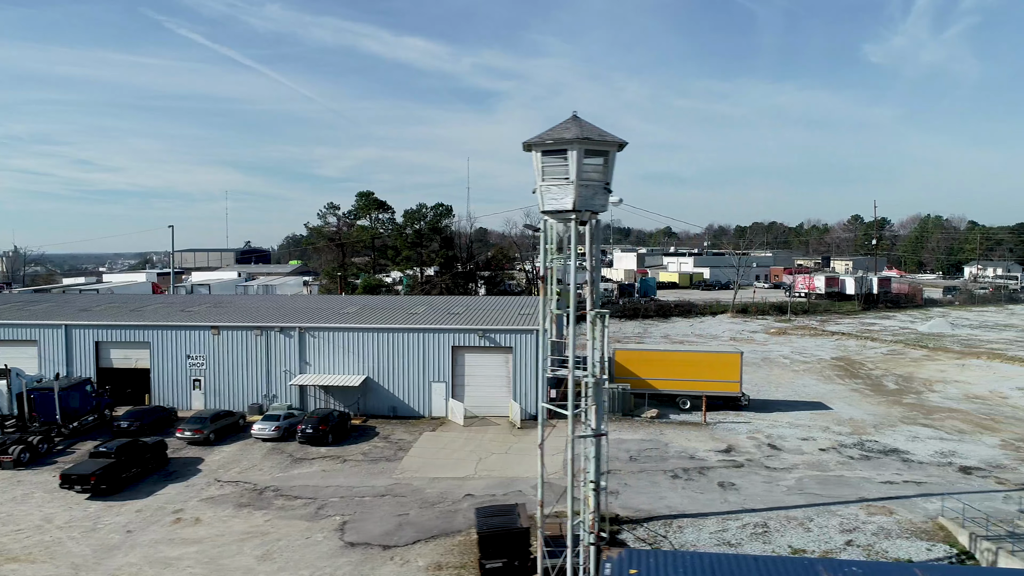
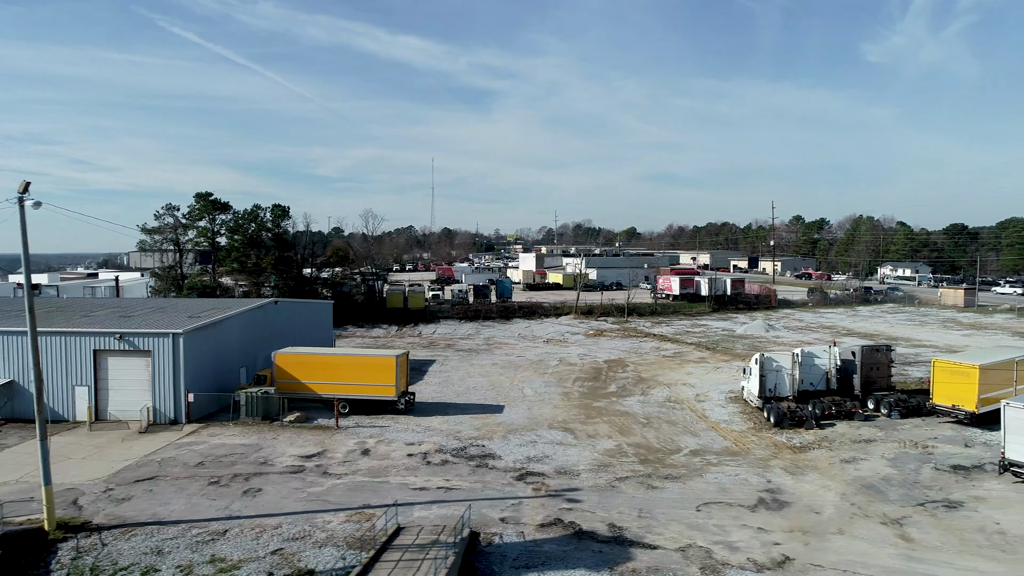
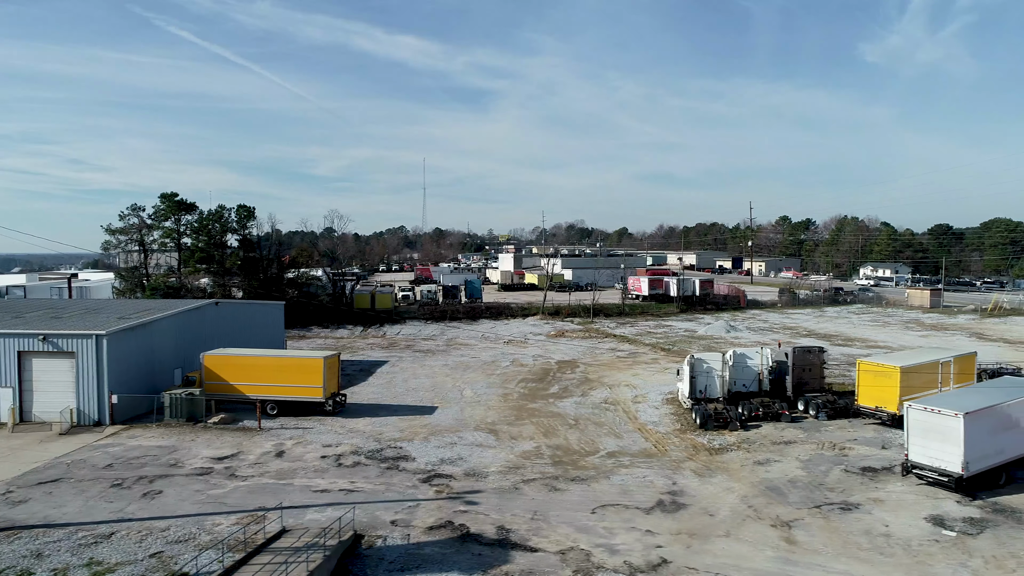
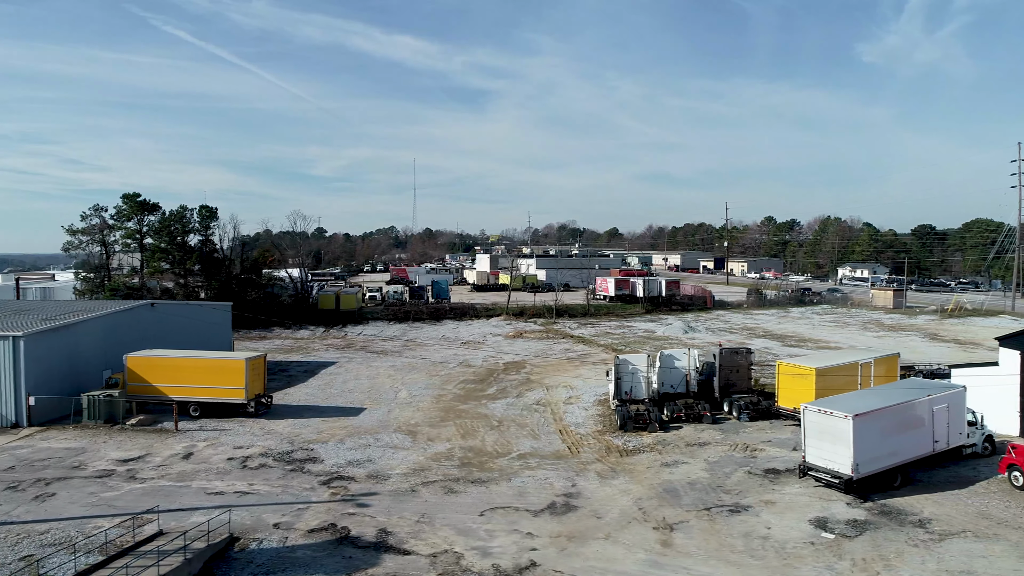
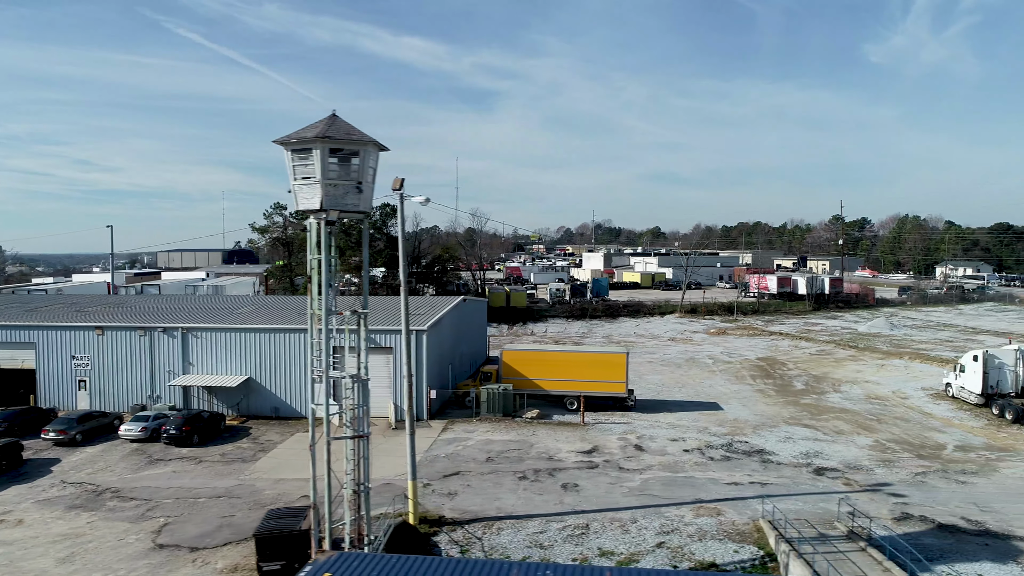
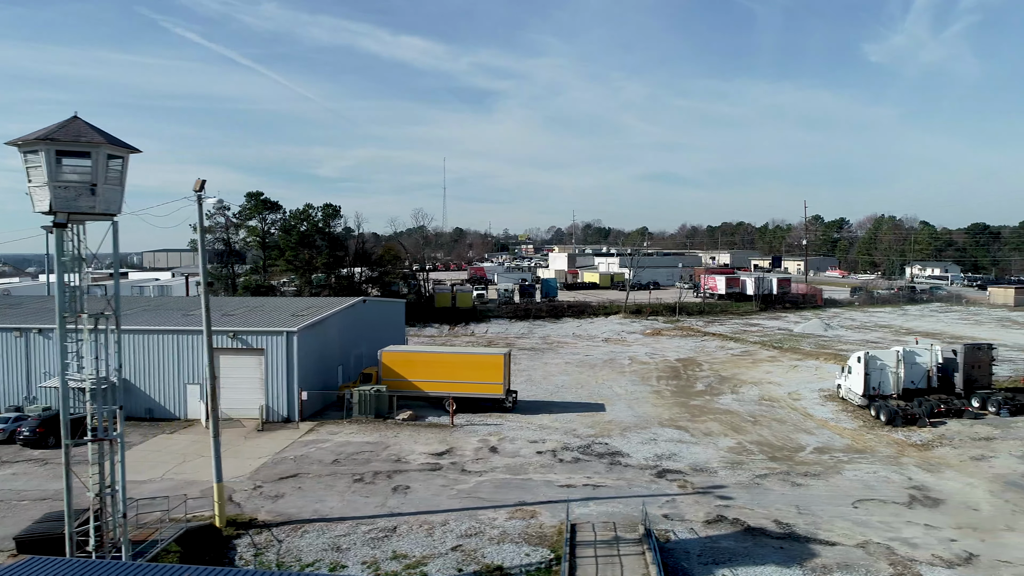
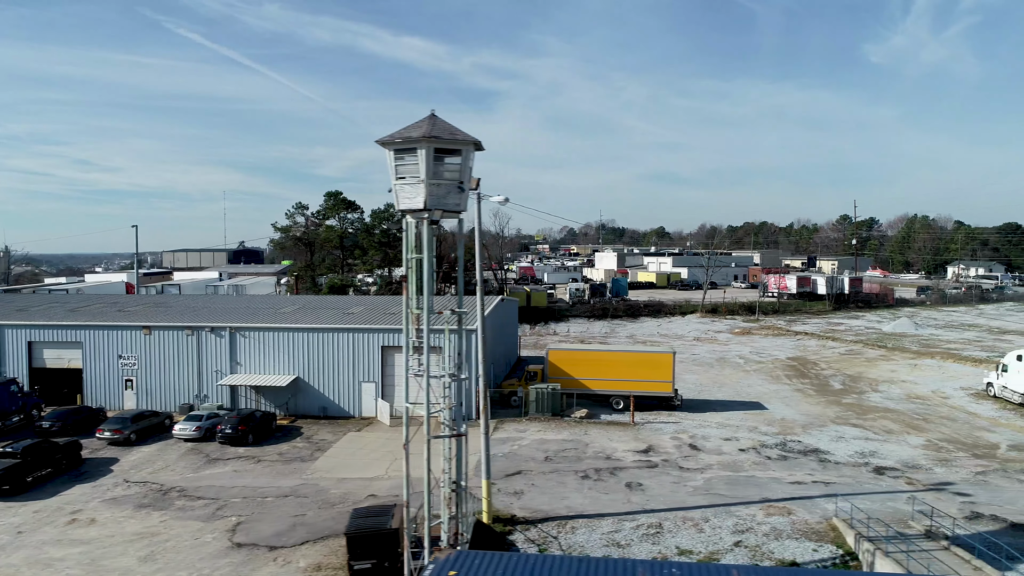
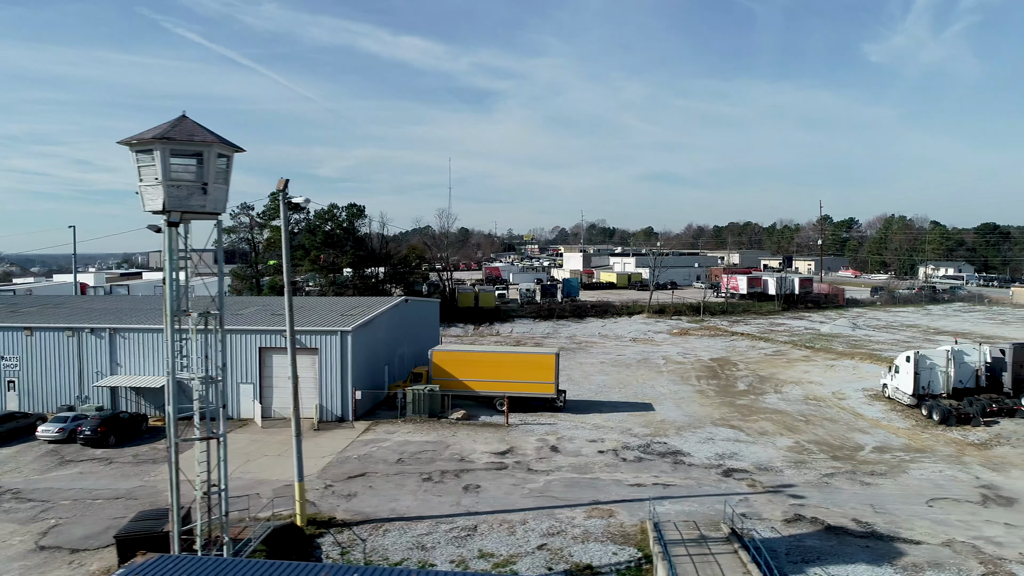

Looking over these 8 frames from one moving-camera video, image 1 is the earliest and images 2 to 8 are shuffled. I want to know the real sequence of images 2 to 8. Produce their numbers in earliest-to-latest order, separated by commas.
7, 5, 8, 6, 2, 3, 4
